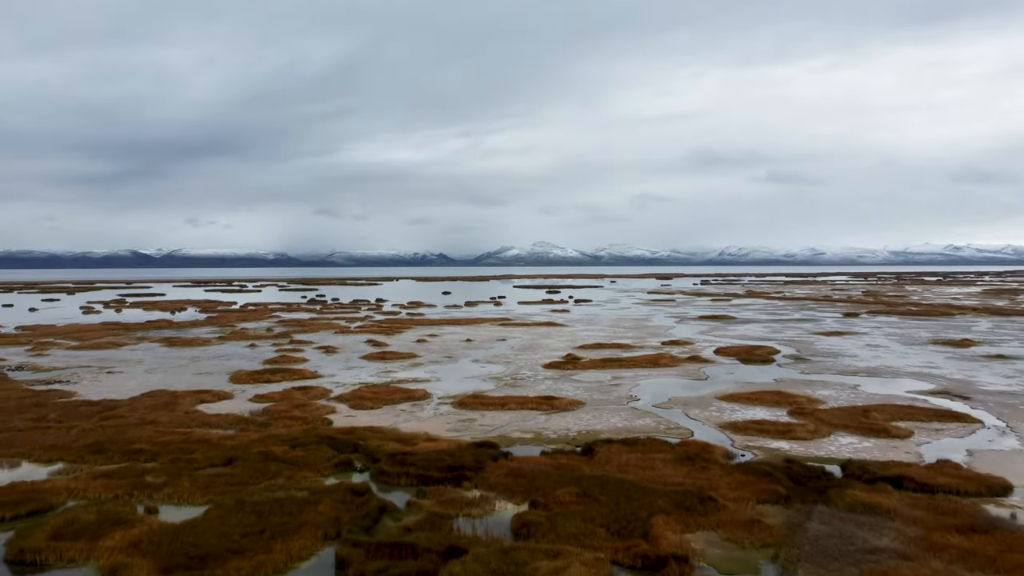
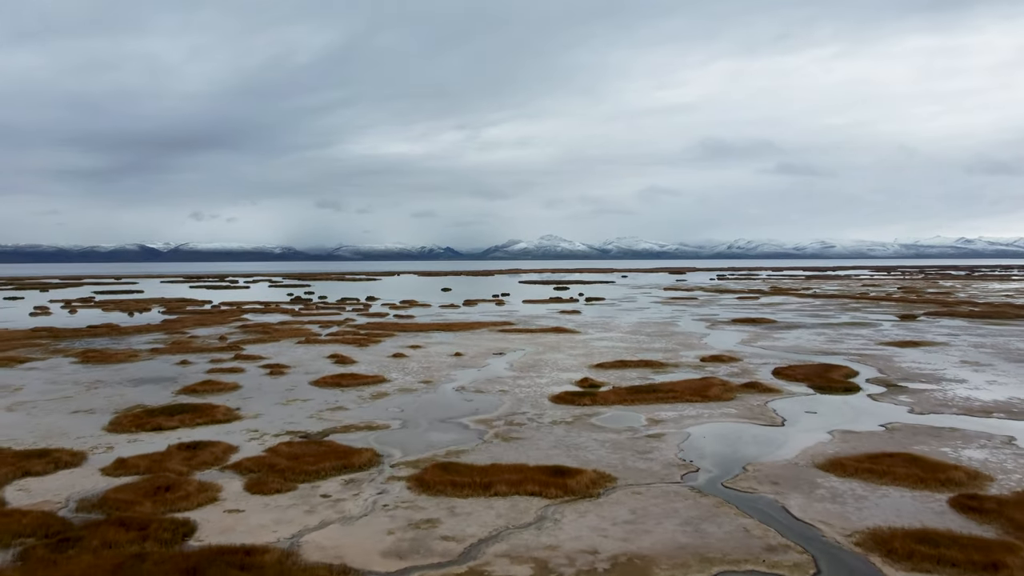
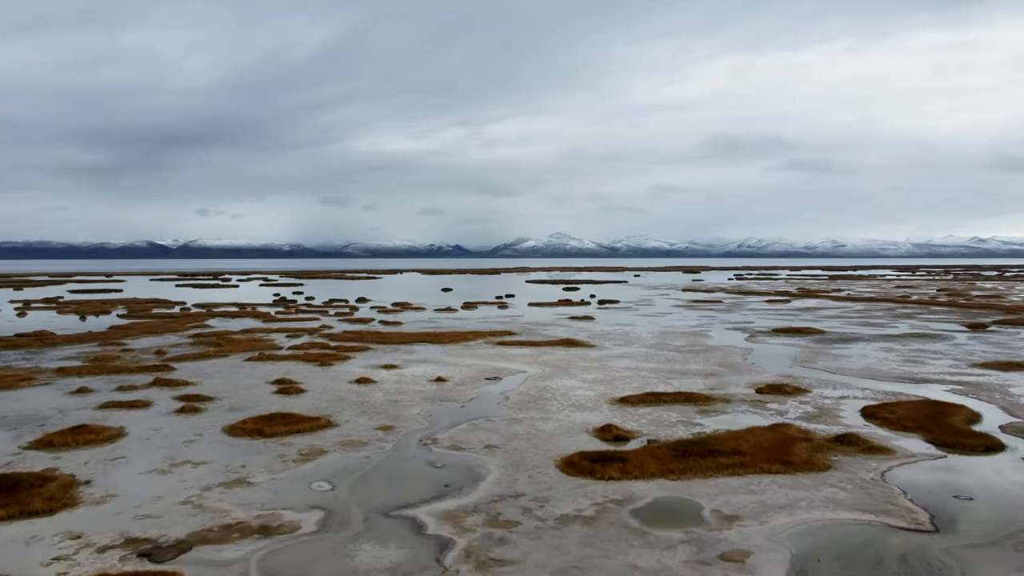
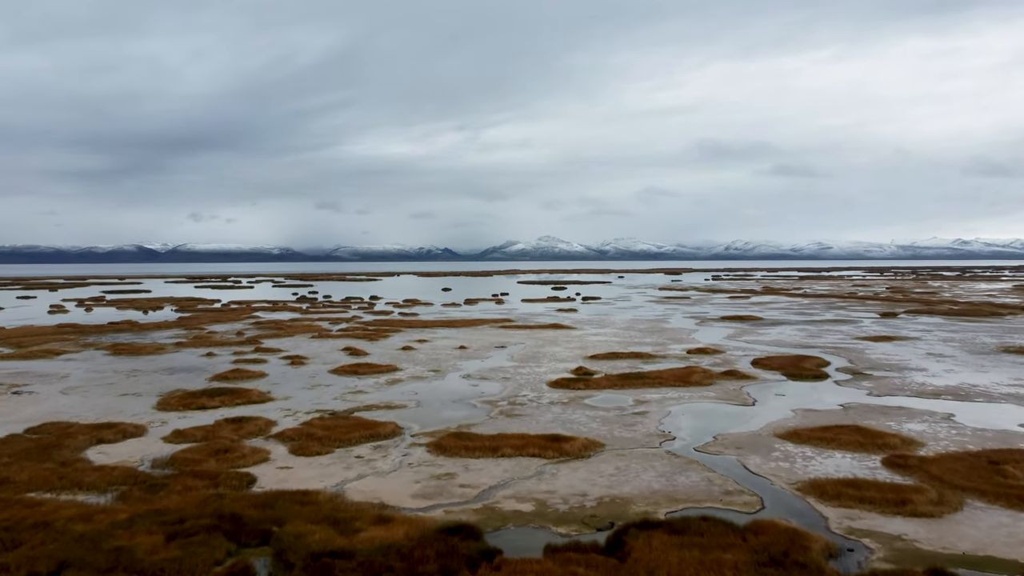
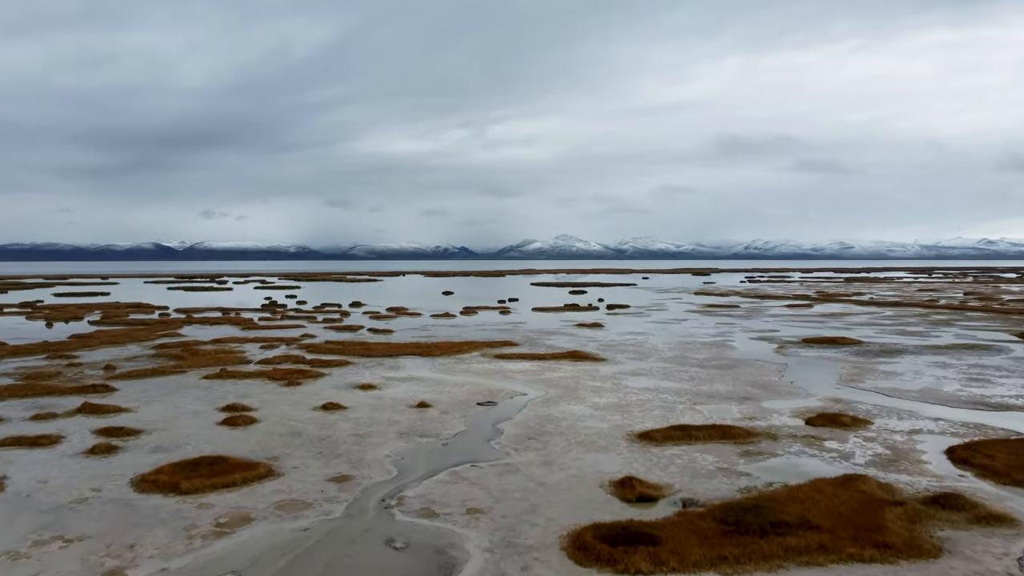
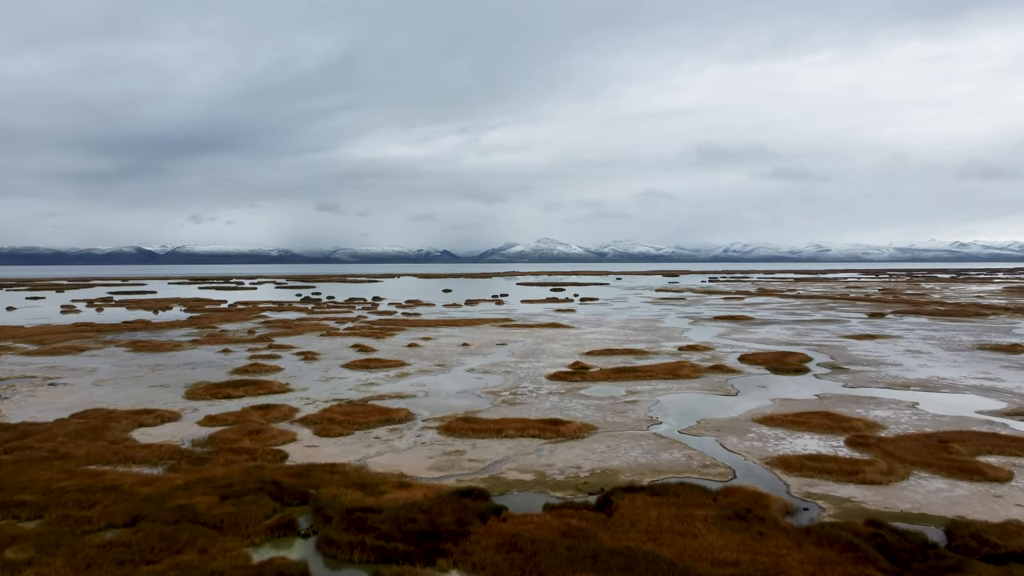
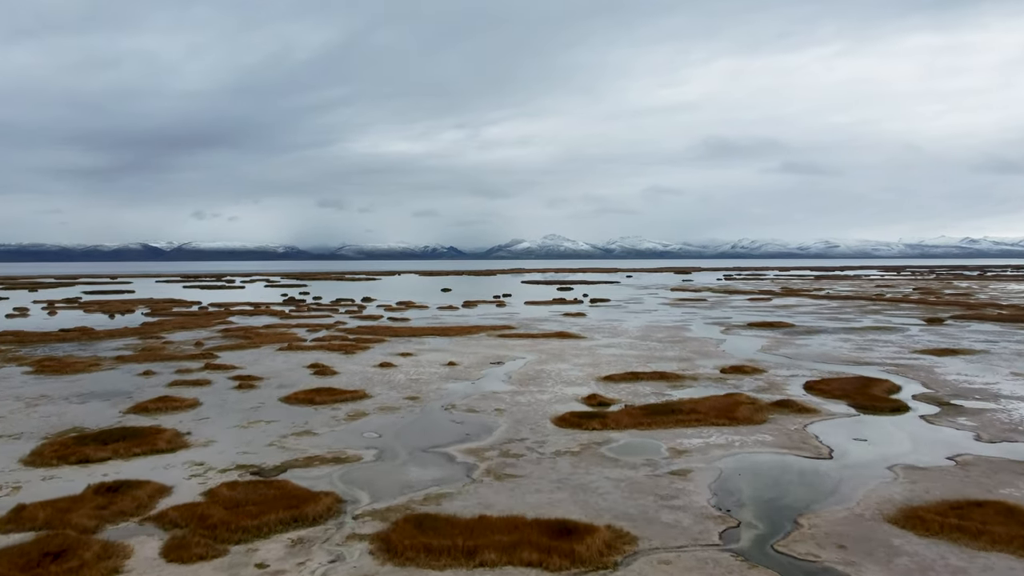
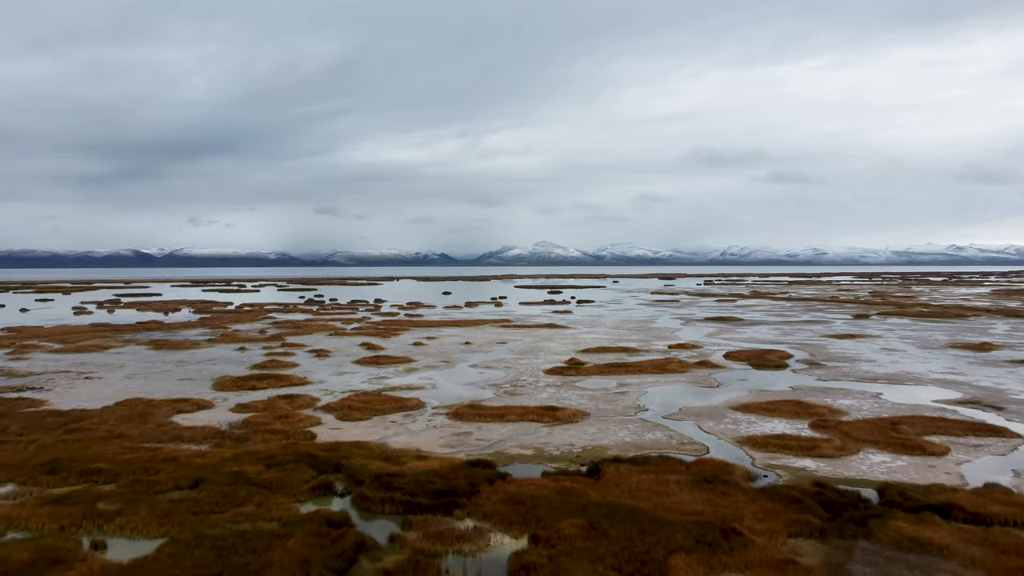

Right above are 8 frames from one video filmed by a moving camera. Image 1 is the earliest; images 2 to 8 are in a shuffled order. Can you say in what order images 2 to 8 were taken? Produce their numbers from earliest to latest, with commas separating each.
8, 6, 4, 2, 7, 3, 5
